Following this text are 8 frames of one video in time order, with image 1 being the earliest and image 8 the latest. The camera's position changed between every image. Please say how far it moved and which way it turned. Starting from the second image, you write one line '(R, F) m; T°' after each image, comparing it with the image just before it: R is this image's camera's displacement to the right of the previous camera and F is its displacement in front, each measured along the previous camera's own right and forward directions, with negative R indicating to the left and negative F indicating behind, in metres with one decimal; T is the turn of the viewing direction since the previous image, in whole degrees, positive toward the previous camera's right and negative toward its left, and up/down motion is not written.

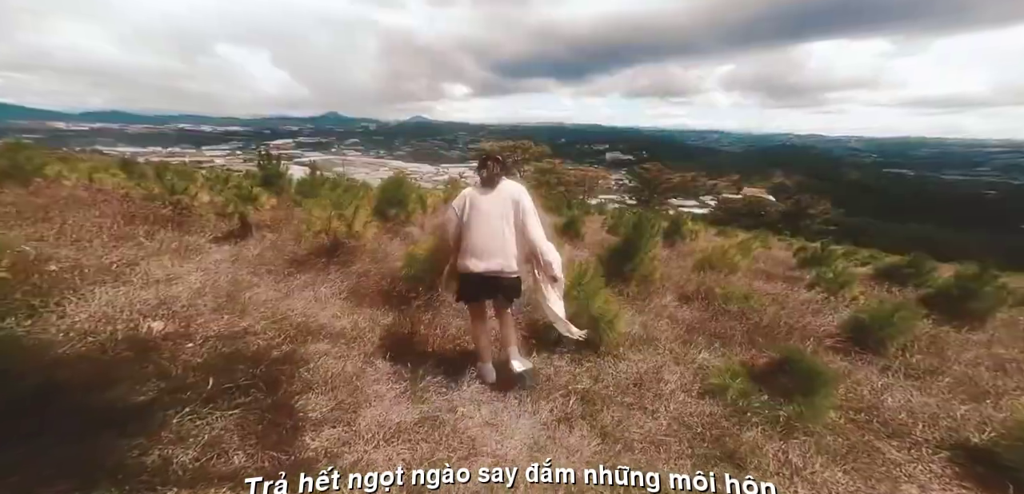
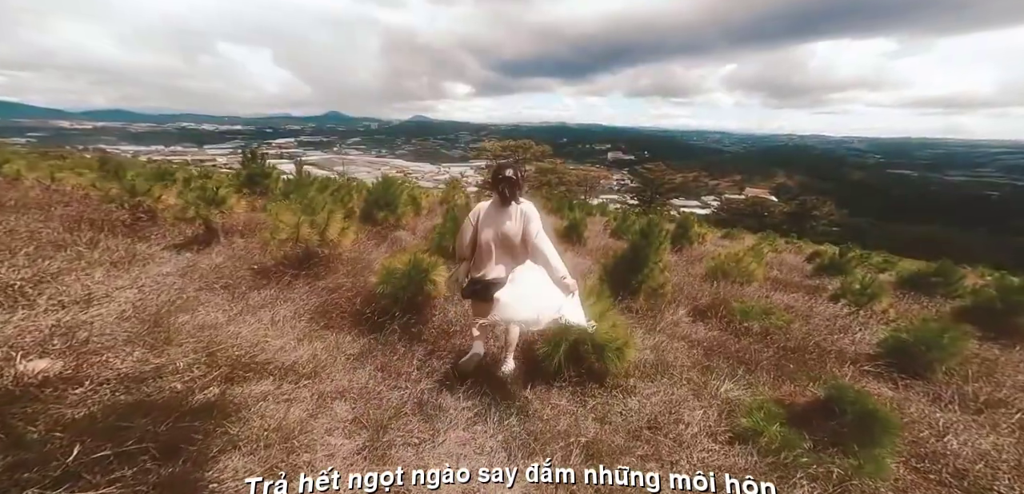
(+0.1, +0.5) m; 0°
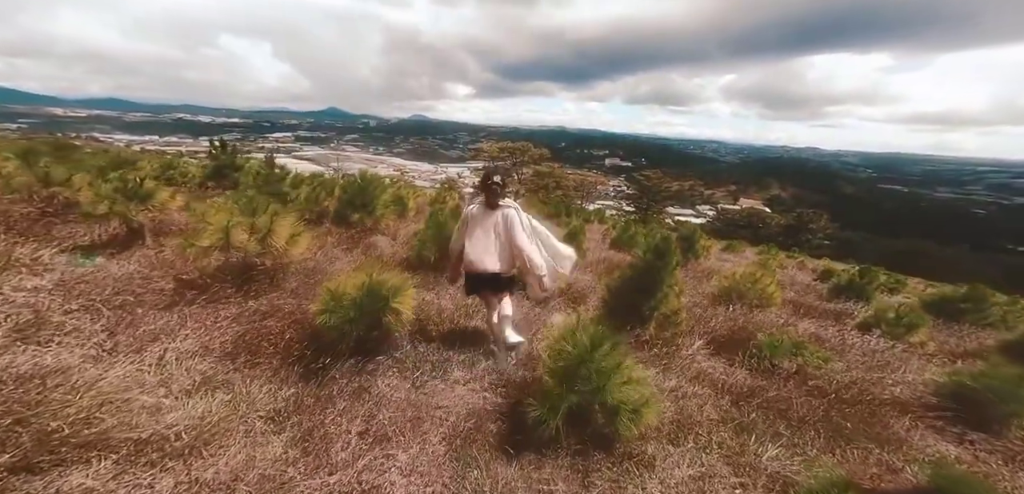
(+0.1, +0.8) m; +1°
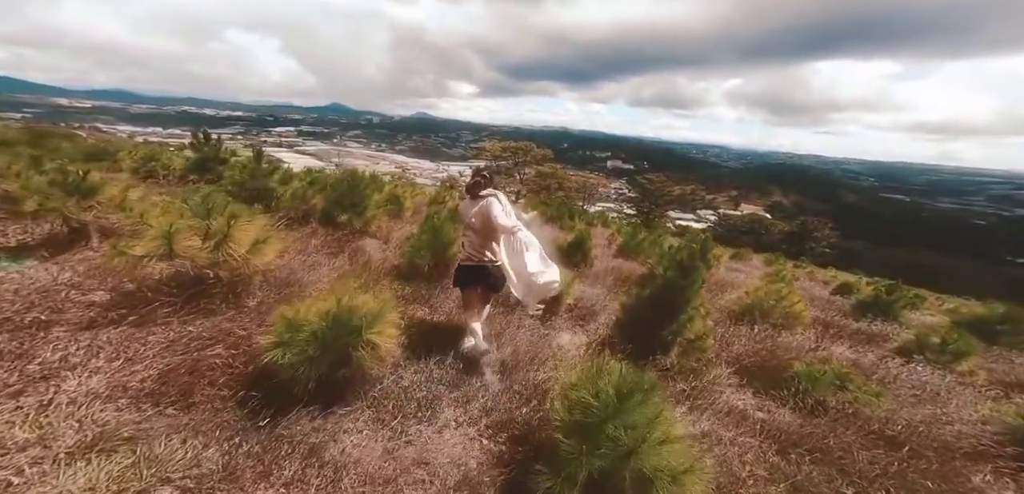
(0.0, +0.5) m; 0°
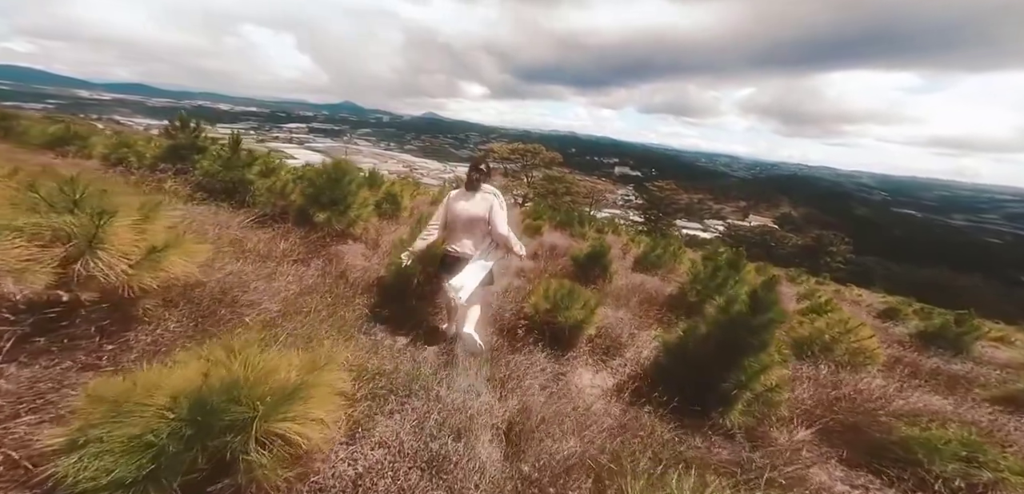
(-0.1, +0.9) m; -1°
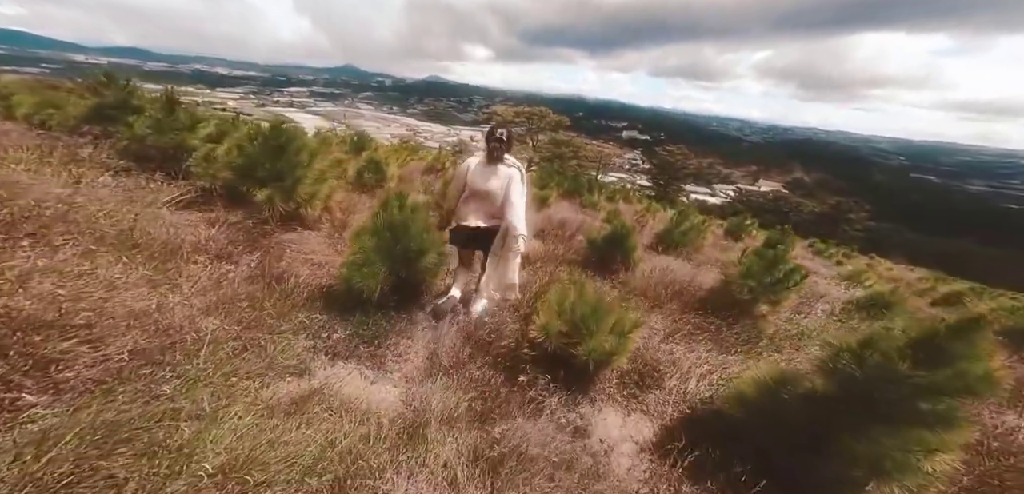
(0.0, +1.1) m; -1°
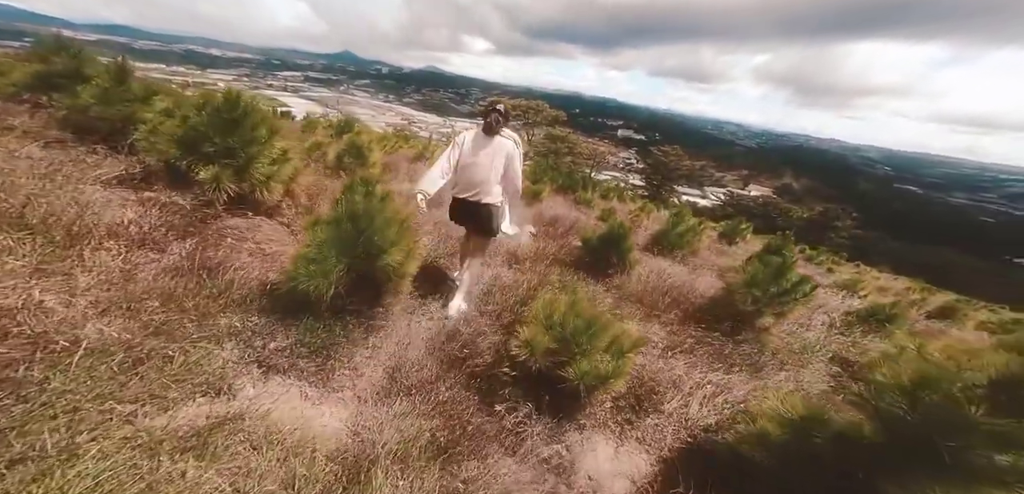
(+0.1, +0.4) m; +1°
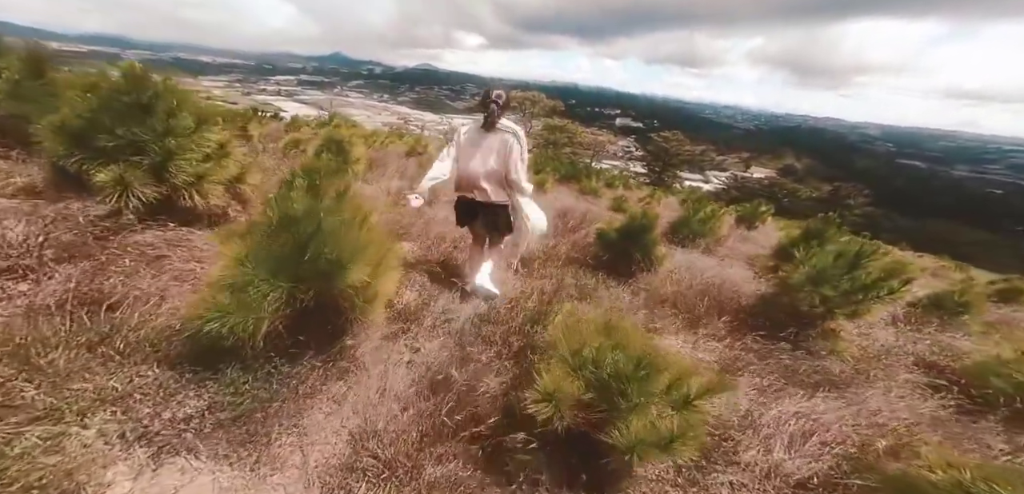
(0.0, +0.7) m; 0°
